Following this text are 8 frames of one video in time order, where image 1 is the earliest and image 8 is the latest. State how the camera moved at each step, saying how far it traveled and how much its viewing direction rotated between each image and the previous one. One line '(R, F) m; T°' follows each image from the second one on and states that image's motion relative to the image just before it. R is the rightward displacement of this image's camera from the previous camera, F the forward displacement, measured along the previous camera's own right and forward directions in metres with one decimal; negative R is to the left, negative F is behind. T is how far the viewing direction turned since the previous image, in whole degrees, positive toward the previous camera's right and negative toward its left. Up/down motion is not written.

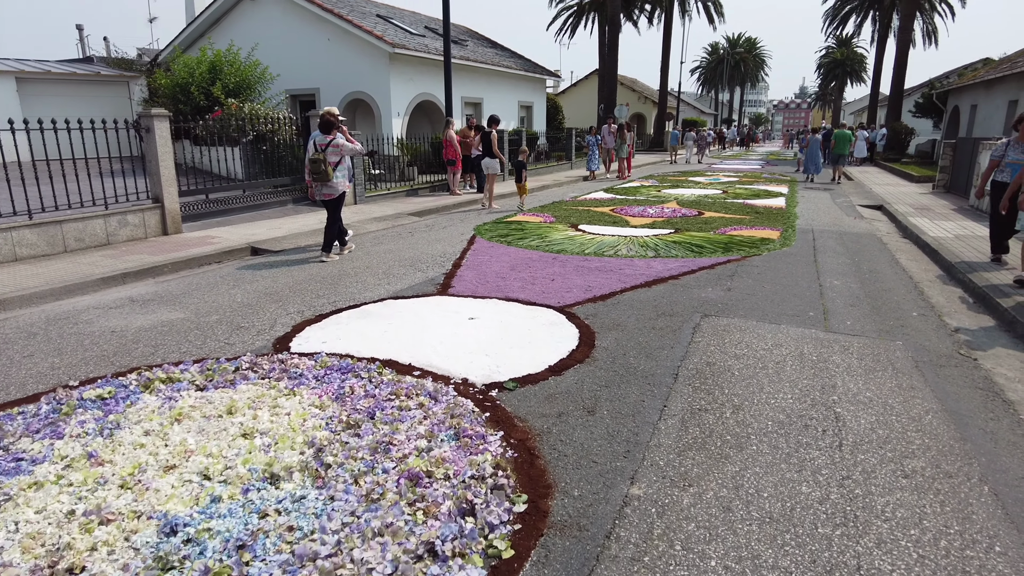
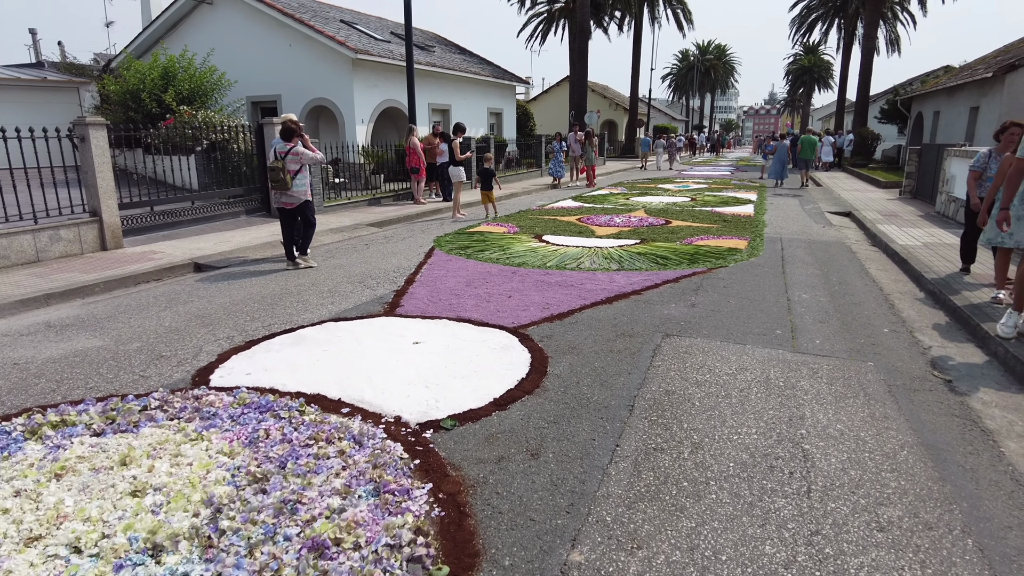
(+0.2, +0.4) m; +2°
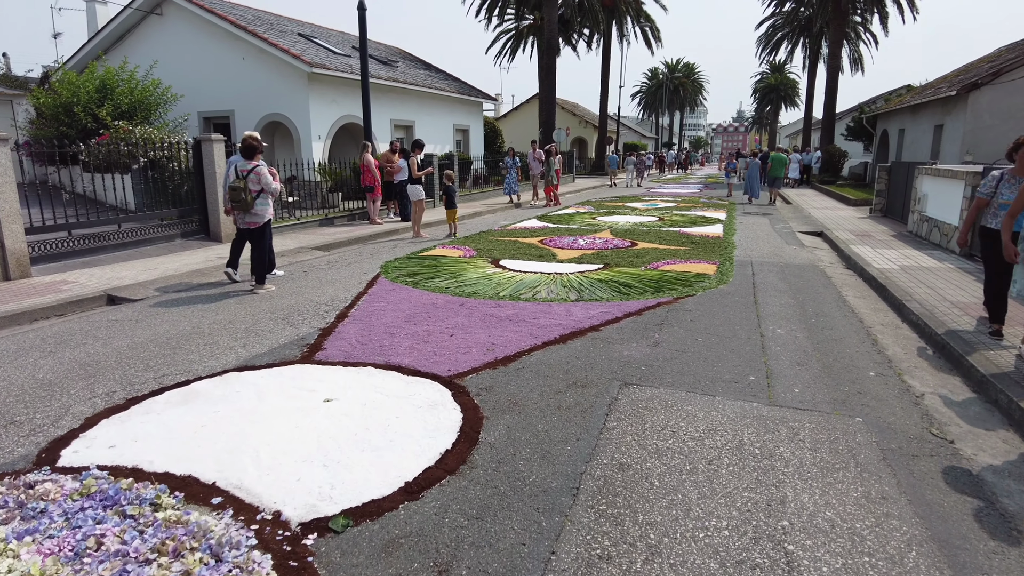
(+0.3, +0.7) m; +2°
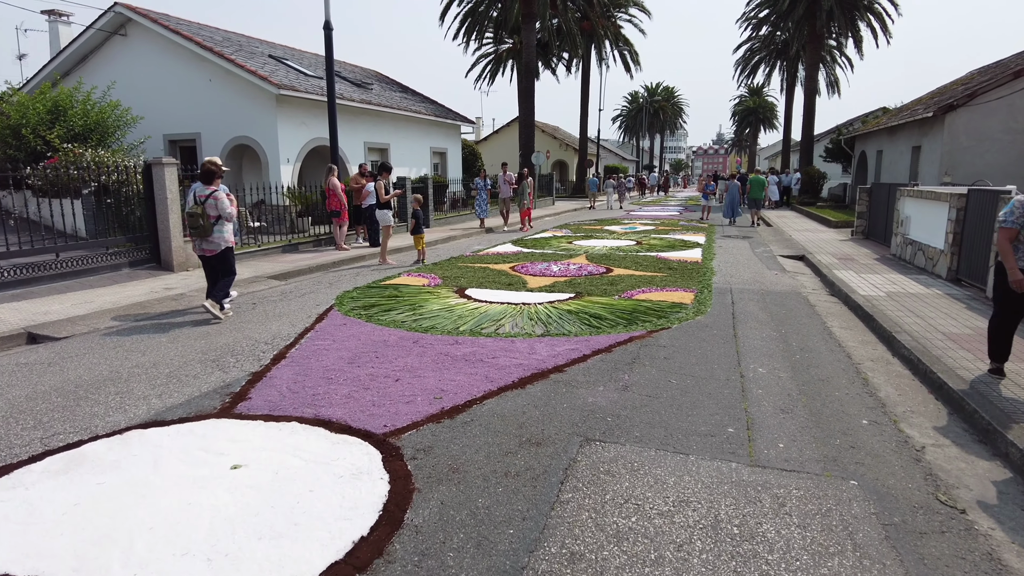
(+0.3, +0.6) m; +1°
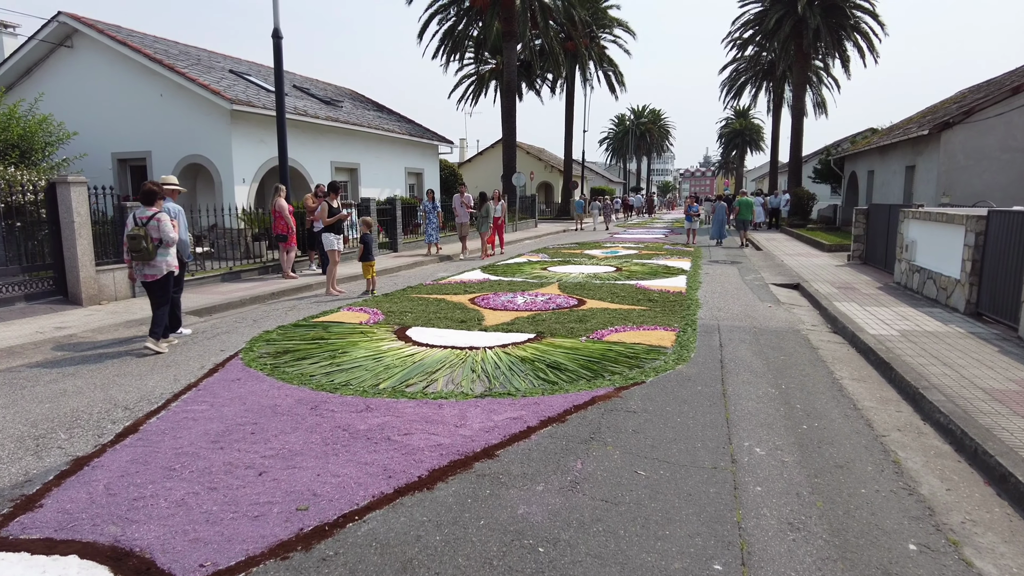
(+0.5, +1.3) m; +1°
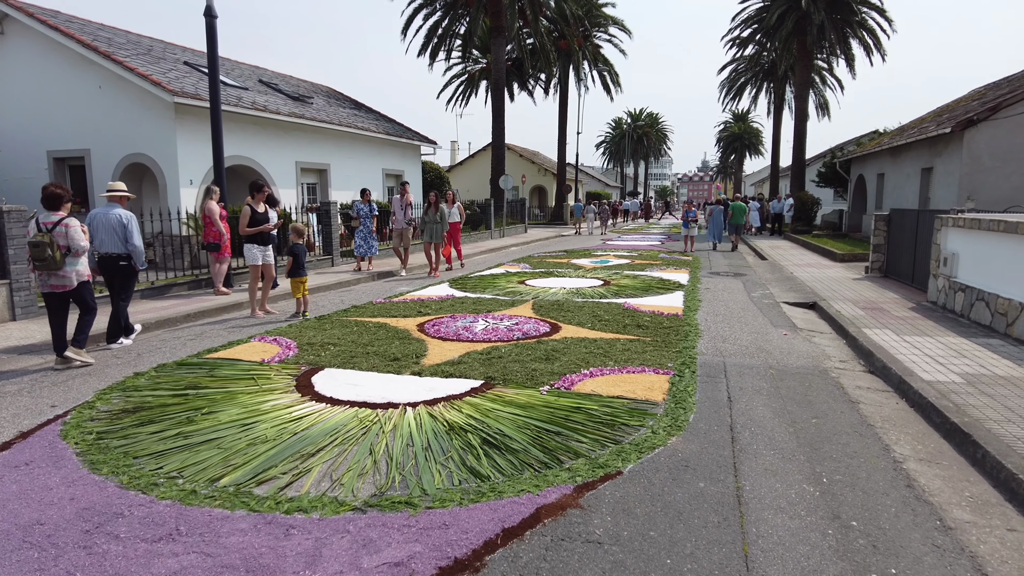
(+0.5, +1.8) m; 0°
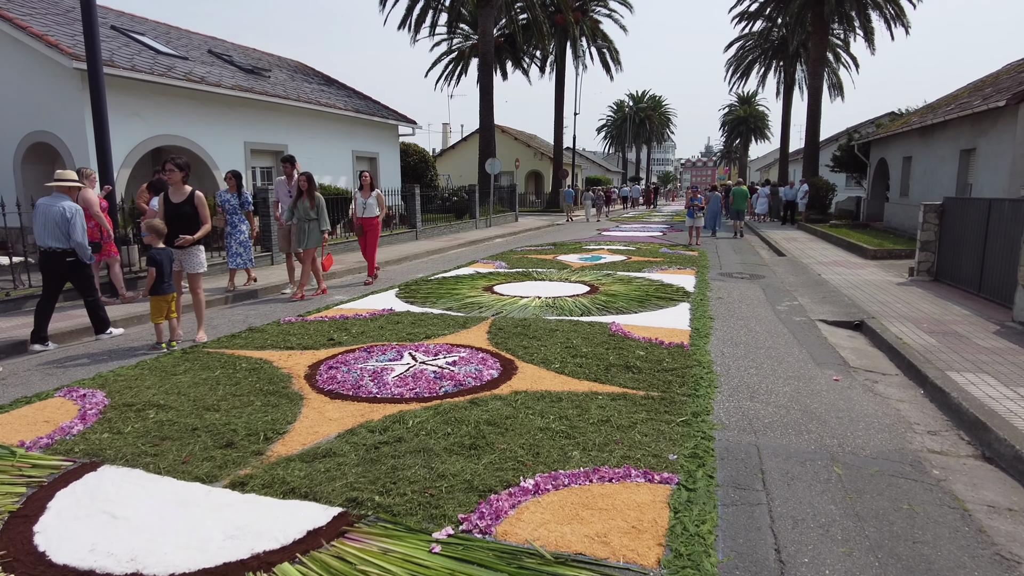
(+0.6, +2.4) m; 0°
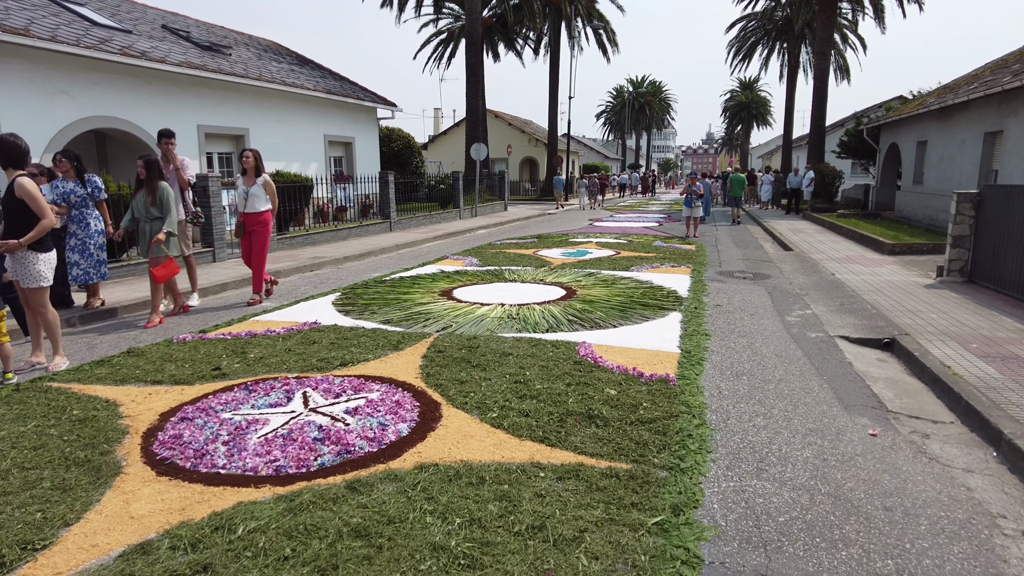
(+0.5, +1.5) m; 0°
